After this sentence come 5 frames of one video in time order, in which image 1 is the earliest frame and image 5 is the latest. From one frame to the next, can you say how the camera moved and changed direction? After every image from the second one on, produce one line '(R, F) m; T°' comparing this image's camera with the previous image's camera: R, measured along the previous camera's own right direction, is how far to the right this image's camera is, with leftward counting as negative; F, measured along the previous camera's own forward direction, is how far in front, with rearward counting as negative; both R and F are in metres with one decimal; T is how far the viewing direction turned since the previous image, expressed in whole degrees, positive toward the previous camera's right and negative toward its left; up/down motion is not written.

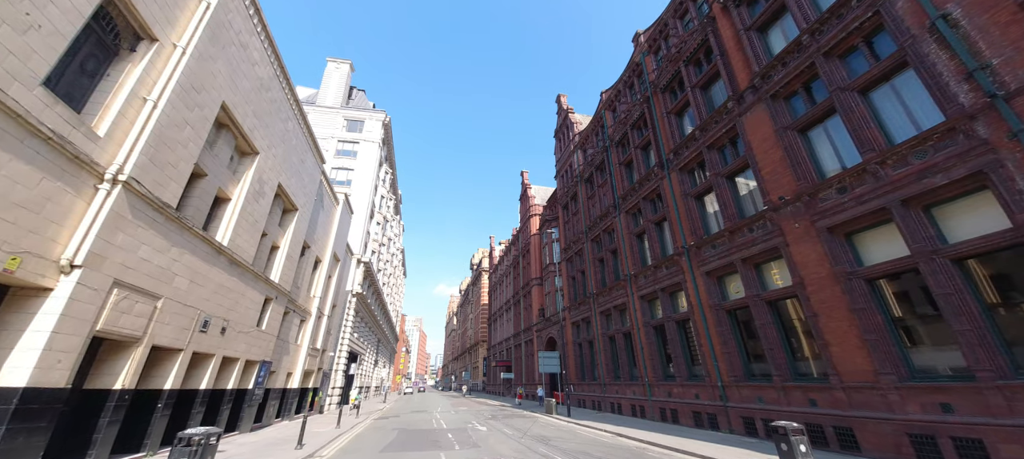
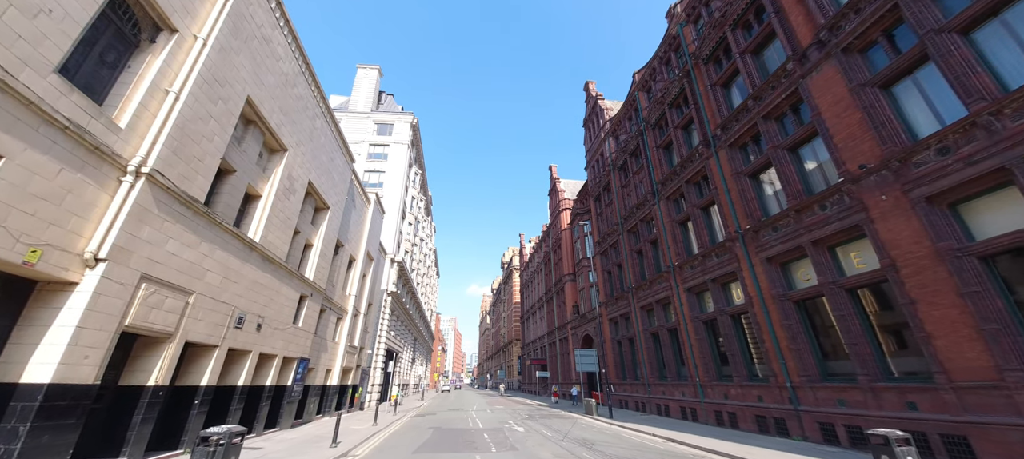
(-0.1, +1.0) m; -5°
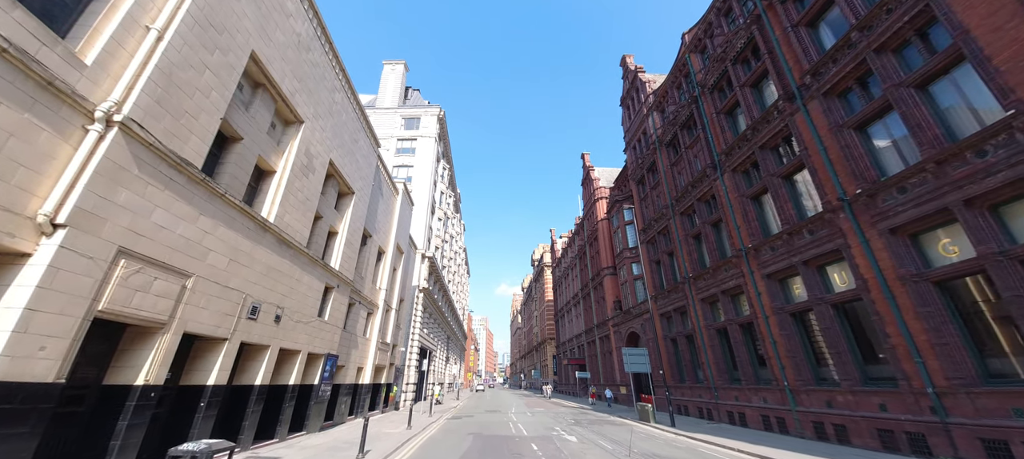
(-0.7, +2.2) m; -4°
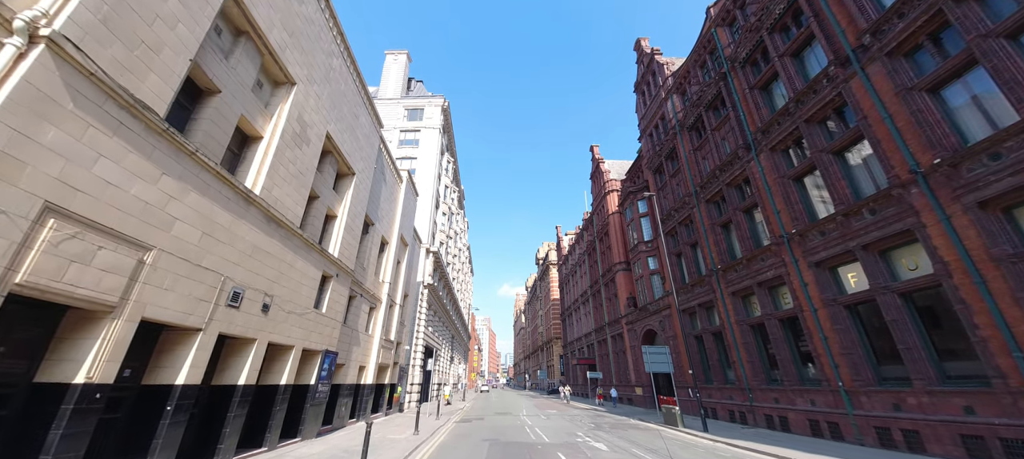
(-0.7, +1.7) m; 0°
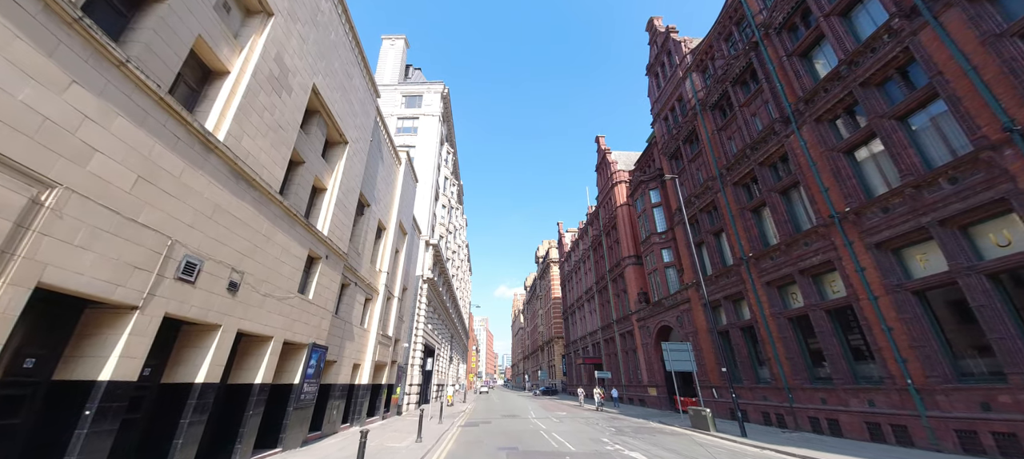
(-0.8, +2.0) m; +1°
